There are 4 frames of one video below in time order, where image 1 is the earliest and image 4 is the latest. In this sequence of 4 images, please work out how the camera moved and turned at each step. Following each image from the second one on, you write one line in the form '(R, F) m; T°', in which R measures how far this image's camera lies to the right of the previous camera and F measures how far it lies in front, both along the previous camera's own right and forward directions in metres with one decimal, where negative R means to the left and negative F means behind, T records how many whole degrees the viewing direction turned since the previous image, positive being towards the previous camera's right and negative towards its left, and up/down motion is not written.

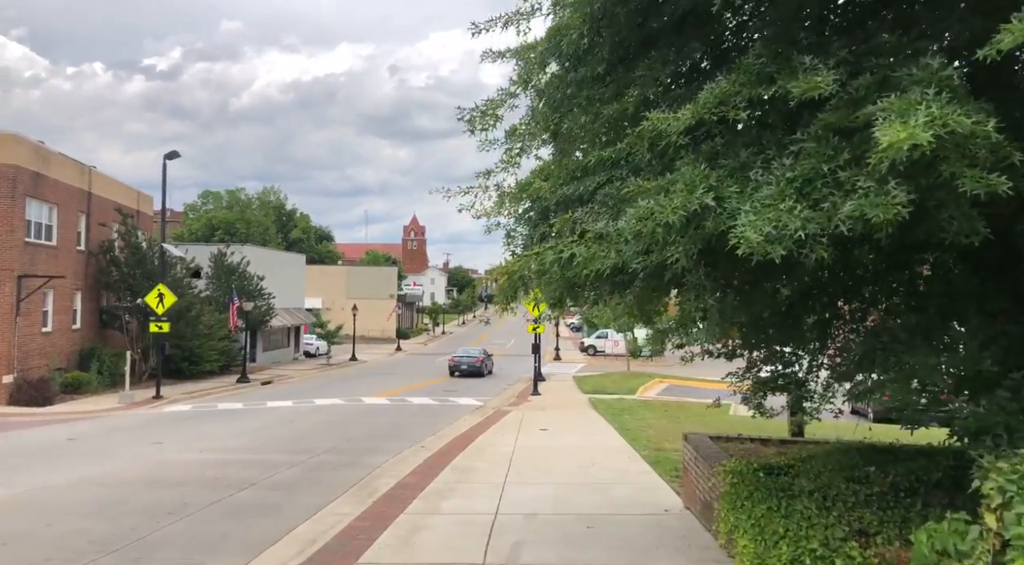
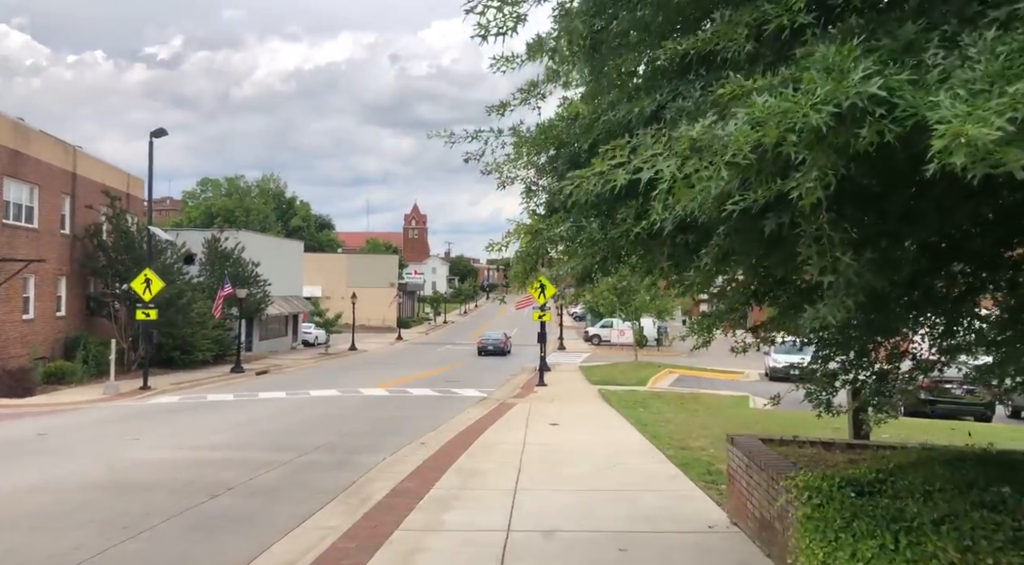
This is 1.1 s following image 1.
(-0.1, +1.2) m; 0°
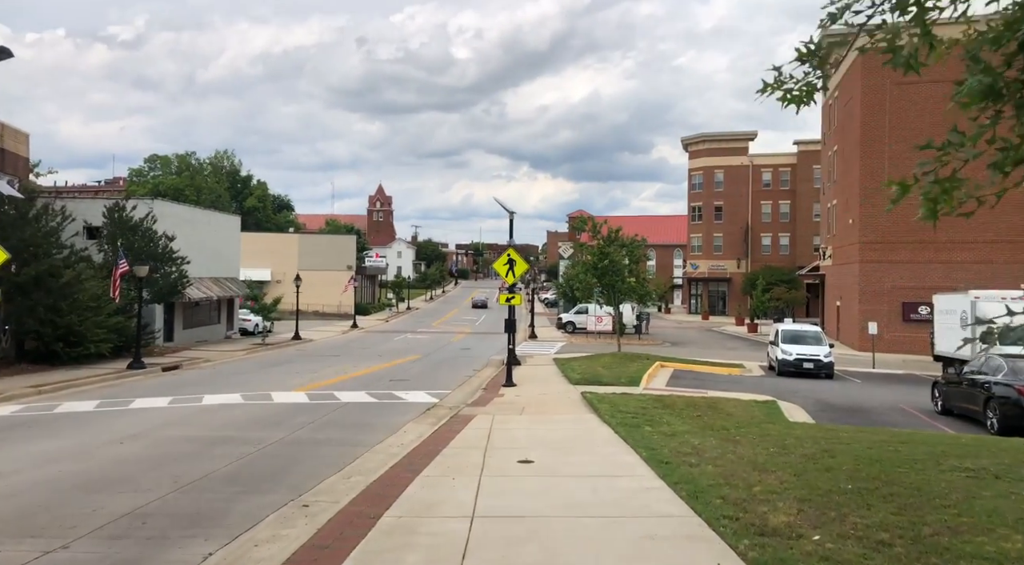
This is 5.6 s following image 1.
(+0.3, +5.2) m; +2°
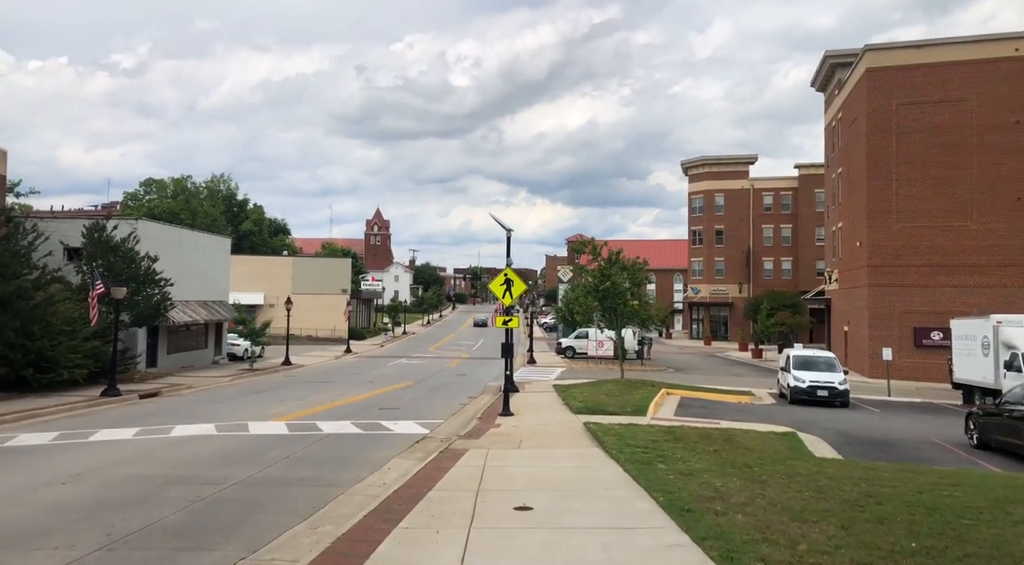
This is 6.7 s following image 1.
(0.0, +1.3) m; 0°
